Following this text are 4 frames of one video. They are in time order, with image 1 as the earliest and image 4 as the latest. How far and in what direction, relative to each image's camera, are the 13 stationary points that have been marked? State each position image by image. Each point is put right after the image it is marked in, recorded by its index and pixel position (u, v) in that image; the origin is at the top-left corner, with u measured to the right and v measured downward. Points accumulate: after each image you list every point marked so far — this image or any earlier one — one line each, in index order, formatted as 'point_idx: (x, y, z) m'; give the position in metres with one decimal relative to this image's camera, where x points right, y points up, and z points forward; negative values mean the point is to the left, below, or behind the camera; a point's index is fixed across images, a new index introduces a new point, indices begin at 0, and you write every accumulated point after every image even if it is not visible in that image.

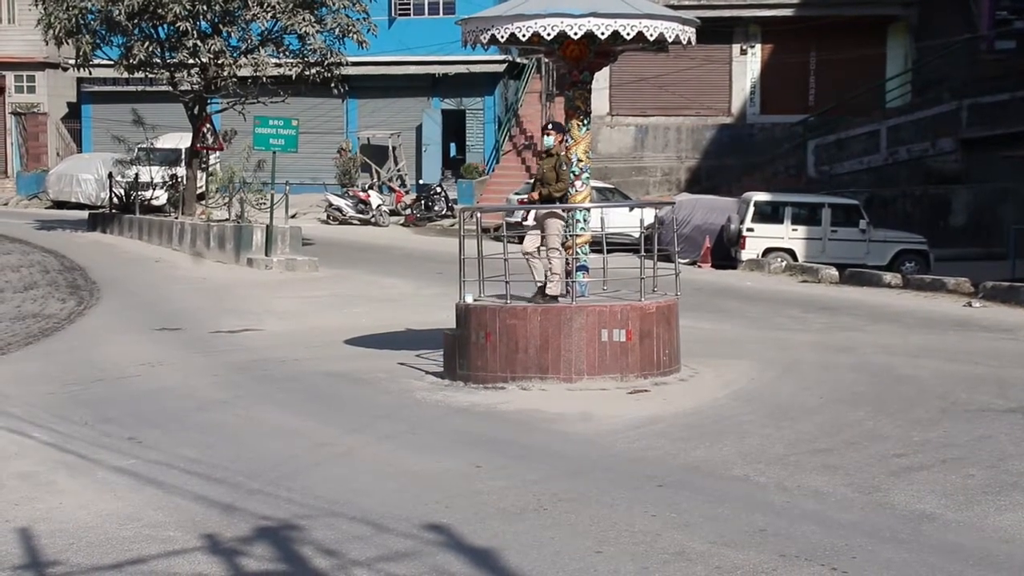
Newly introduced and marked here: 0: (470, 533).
0: (-0.3, -1.5, +7.5) m
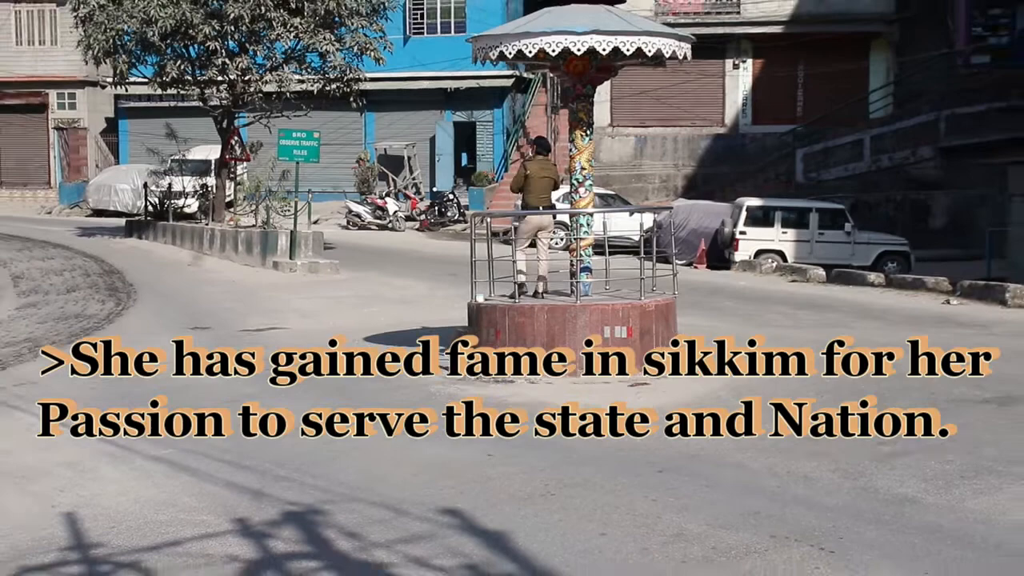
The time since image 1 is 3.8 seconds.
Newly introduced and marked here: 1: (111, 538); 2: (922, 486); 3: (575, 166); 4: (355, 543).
0: (-0.2, -1.5, +8.1) m
1: (-2.6, -1.6, +7.9) m
2: (+2.9, -1.4, +8.5) m
3: (+0.6, +1.2, +12.2) m
4: (-1.0, -1.6, +7.6) m
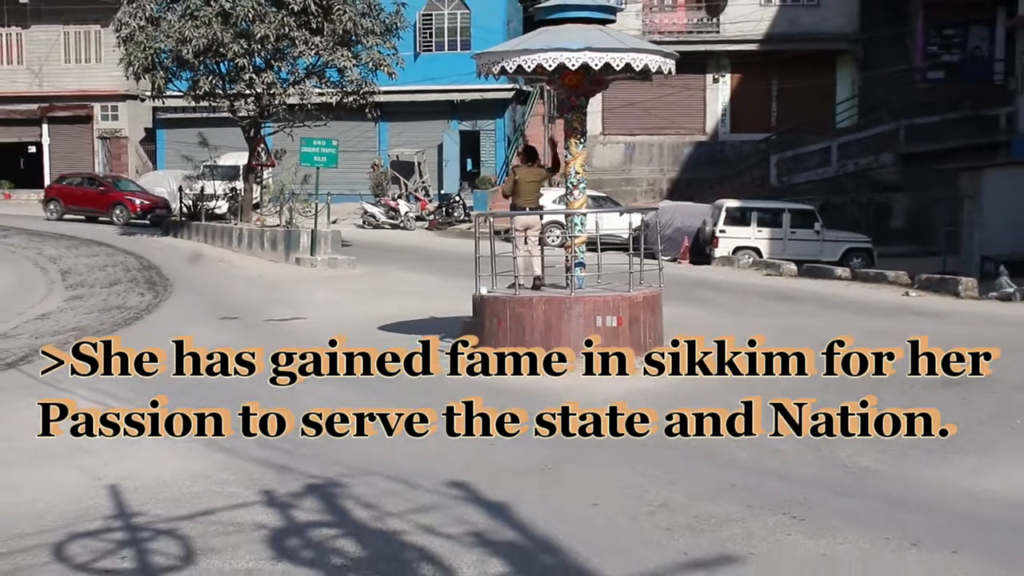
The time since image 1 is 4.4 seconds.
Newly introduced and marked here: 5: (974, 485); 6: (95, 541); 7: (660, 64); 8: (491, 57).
0: (-0.2, -1.5, +9.0) m
1: (-2.6, -1.6, +8.8) m
2: (+2.9, -1.3, +9.4) m
3: (+0.6, +1.3, +13.1) m
4: (-1.0, -1.6, +8.5) m
5: (+3.4, -1.5, +8.8) m
6: (-2.8, -1.7, +8.0) m
7: (+1.5, +2.3, +12.4) m
8: (-0.2, +2.4, +12.4) m
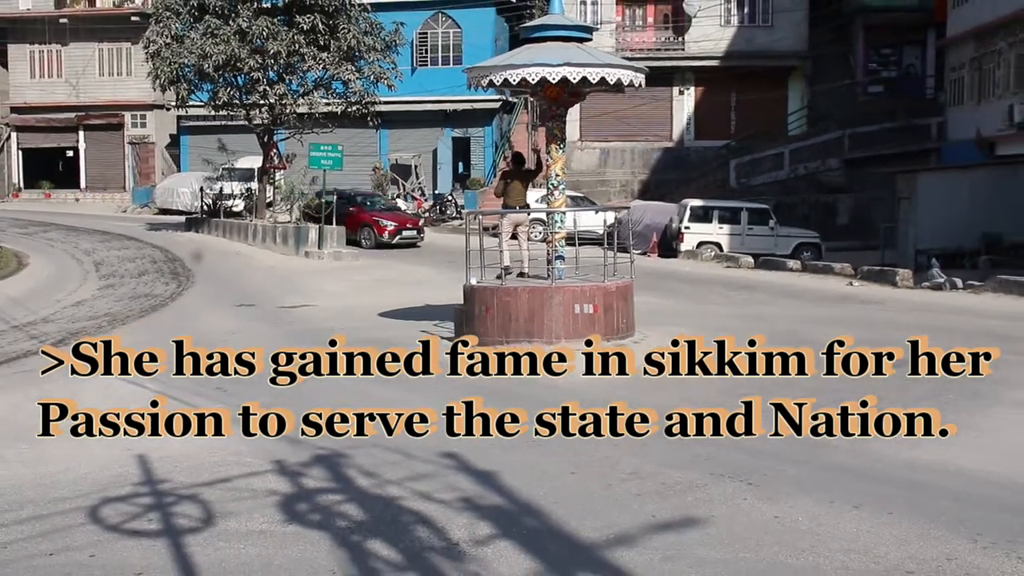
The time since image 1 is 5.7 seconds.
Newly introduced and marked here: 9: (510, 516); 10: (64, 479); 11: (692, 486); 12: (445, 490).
0: (-0.3, -1.4, +10.1) m
1: (-2.7, -1.5, +9.9) m
2: (+2.8, -1.3, +10.6) m
3: (+0.5, +1.4, +14.2) m
4: (-1.1, -1.5, +9.6) m
5: (+3.3, -1.4, +9.9) m
6: (-2.9, -1.6, +9.1) m
7: (+1.4, +2.4, +13.5) m
8: (-0.4, +2.5, +13.6) m
9: (0.0, -1.6, +8.6) m
10: (-3.6, -1.6, +9.8) m
11: (+1.3, -1.5, +9.3) m
12: (-0.5, -1.5, +9.3) m
